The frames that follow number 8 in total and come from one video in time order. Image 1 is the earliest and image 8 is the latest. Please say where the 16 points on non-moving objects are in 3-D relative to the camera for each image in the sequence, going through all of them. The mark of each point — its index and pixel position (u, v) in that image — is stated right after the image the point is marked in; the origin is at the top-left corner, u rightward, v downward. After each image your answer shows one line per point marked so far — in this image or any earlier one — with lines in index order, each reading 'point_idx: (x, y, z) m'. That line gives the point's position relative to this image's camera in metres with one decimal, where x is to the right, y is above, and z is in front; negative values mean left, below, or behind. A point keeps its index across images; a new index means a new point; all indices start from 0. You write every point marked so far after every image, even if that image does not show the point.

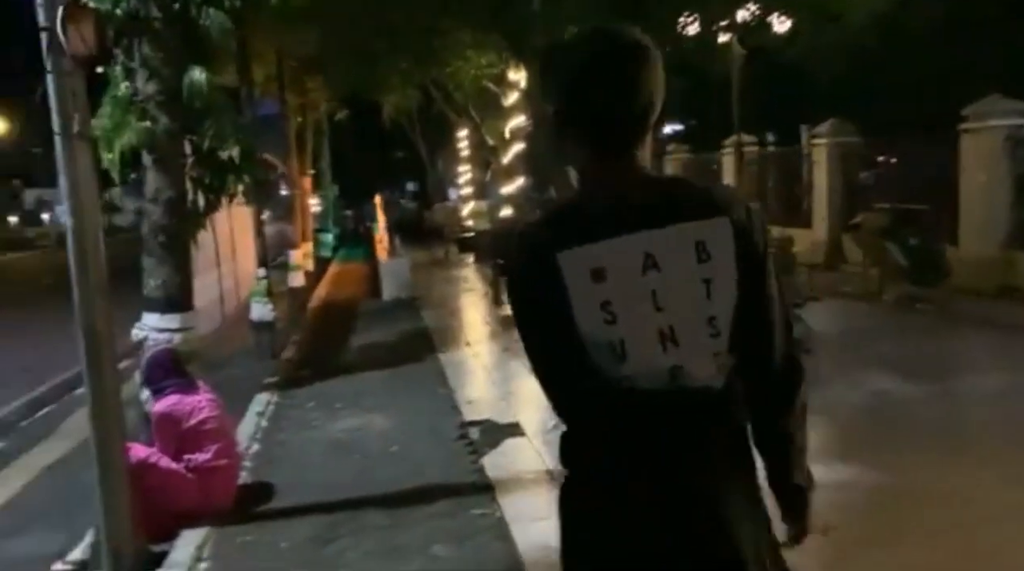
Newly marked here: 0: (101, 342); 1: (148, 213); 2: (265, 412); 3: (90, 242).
0: (-2.3, -0.3, +5.3) m
1: (-3.2, +0.6, +8.2) m
2: (-2.2, -1.1, +8.1) m
3: (-2.4, +0.2, +5.3) m
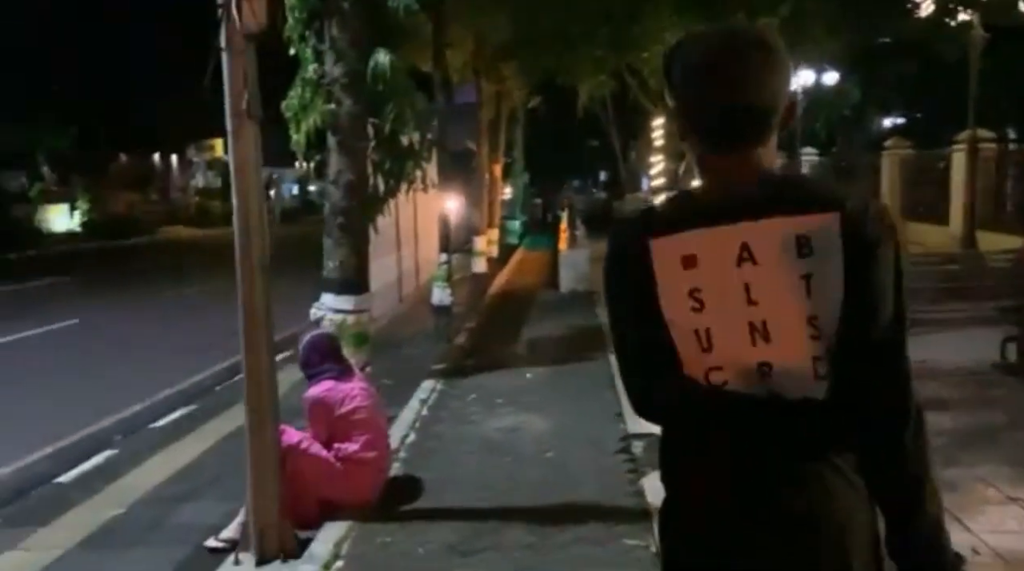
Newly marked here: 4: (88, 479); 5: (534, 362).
0: (-1.4, -0.2, +5.2) m
1: (-1.6, +0.8, +8.2) m
2: (-0.7, -1.0, +7.9) m
3: (-1.4, +0.4, +5.2) m
4: (-3.5, -1.6, +7.8) m
5: (+0.2, -0.8, +9.6) m
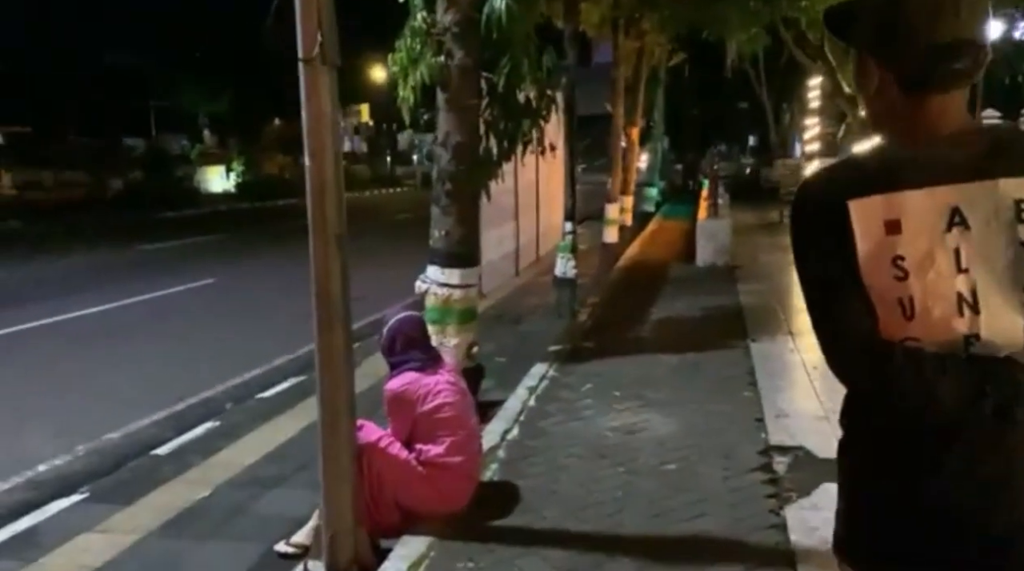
0: (-0.9, -0.1, +4.5) m
1: (-0.6, +1.0, +7.4) m
2: (+0.2, -0.8, +7.1) m
3: (-0.9, +0.5, +4.4) m
4: (-2.6, -1.3, +7.4) m
5: (+1.4, -0.6, +8.6) m
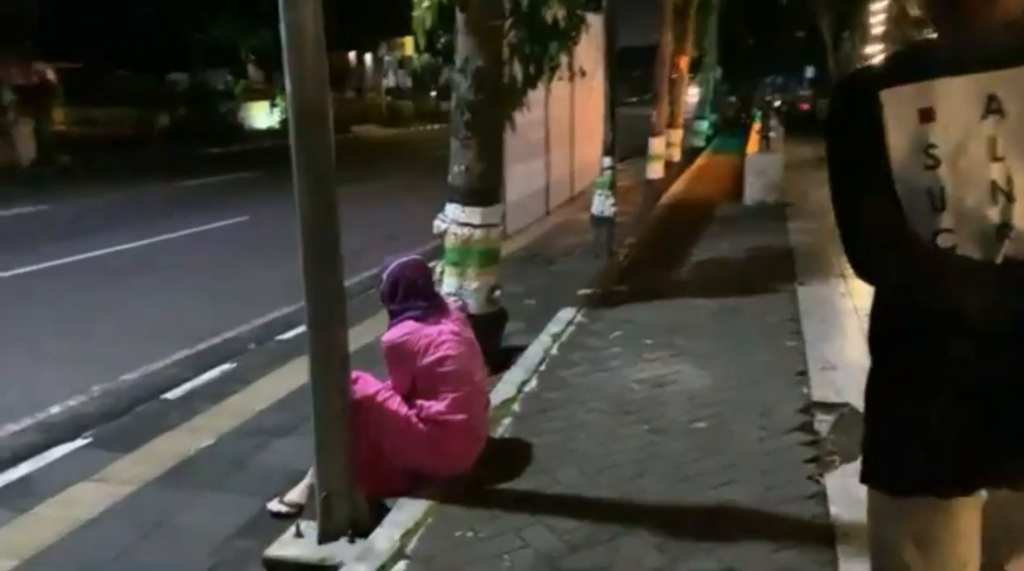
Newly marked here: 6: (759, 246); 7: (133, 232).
0: (-0.8, +0.2, +4.1) m
1: (-0.4, +1.5, +6.8) m
2: (+0.3, -0.3, +6.6) m
3: (-0.8, +0.7, +3.9) m
4: (-2.4, -0.8, +7.1) m
5: (+1.6, -0.1, +8.0) m
6: (+2.8, +0.4, +10.6) m
7: (-6.5, +0.9, +16.1) m
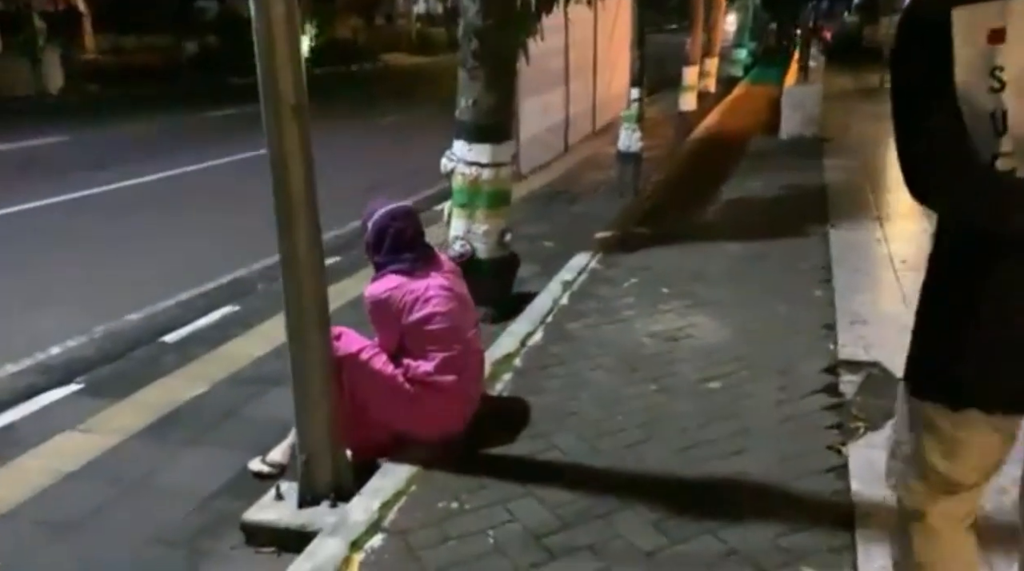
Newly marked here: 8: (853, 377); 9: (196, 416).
0: (-0.9, +0.4, +3.7) m
1: (-0.3, +1.9, +6.4) m
2: (+0.4, 0.0, +6.3) m
3: (-0.9, +0.9, +3.5) m
4: (-2.3, -0.4, +6.9) m
5: (+1.7, +0.4, +7.6) m
6: (+3.0, +1.1, +10.1) m
7: (-6.1, +2.0, +15.9) m
8: (+1.7, -0.5, +4.6) m
9: (-1.8, -0.7, +5.4) m
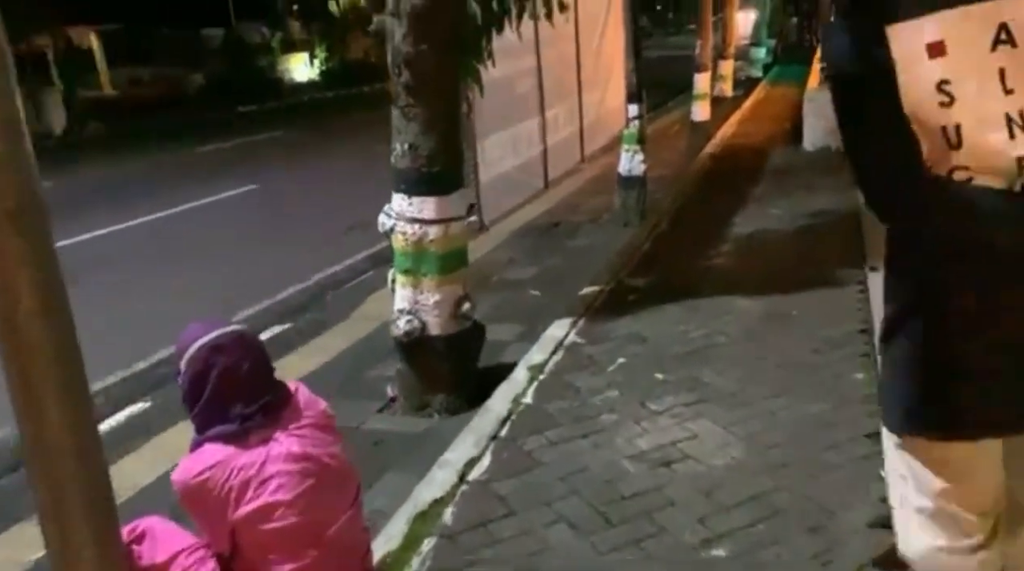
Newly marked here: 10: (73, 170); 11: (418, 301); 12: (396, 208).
0: (-1.2, -0.1, +2.4) m
1: (-0.7, +1.4, +5.0) m
2: (+0.1, -0.4, +4.9) m
3: (-1.3, +0.4, +2.2) m
4: (-2.5, -1.0, +5.6) m
5: (+1.5, 0.0, +6.2) m
6: (+2.8, +0.7, +8.6) m
7: (-6.1, +1.2, +14.7) m
8: (+1.4, -0.8, +3.2) m
9: (-2.1, -1.3, +4.1) m
10: (-9.1, +2.4, +20.0) m
11: (-0.6, -0.1, +5.5) m
12: (-0.7, +0.4, +5.4) m
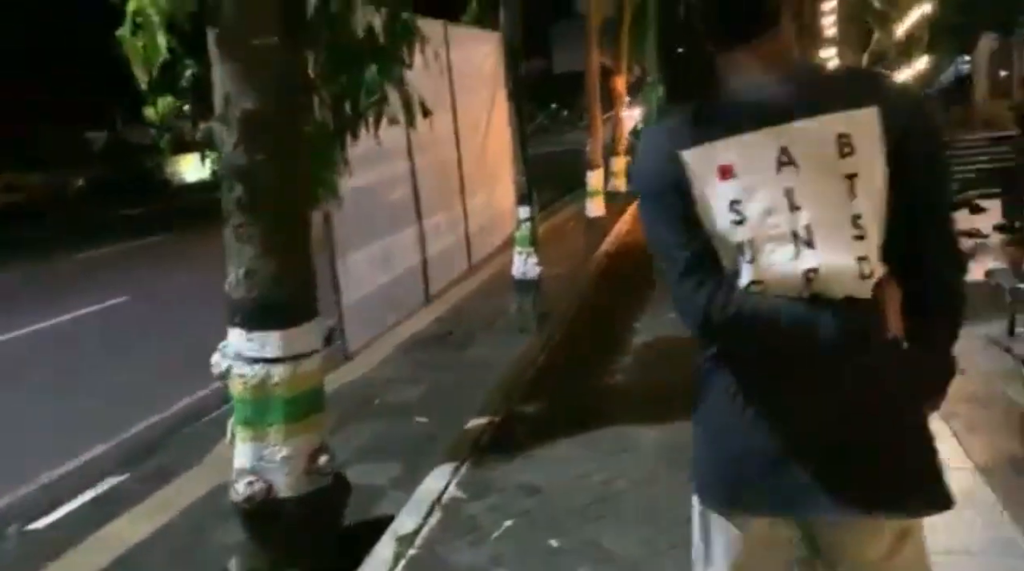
0: (-1.6, -0.6, +1.4) m
1: (-1.3, +0.7, +4.2) m
2: (-0.4, -1.1, +4.0) m
3: (-1.6, 0.0, +1.3) m
4: (-3.1, -1.8, +4.3) m
5: (+0.8, -0.7, +5.4) m
6: (+1.8, -0.2, +8.0) m
7: (-7.6, -0.7, +13.3) m
8: (+1.0, -1.3, +2.4) m
9: (-2.5, -2.0, +2.9) m
10: (-11.2, 0.0, +18.2) m
11: (-1.2, -0.8, +4.5) m
12: (-1.3, -0.3, +4.4) m
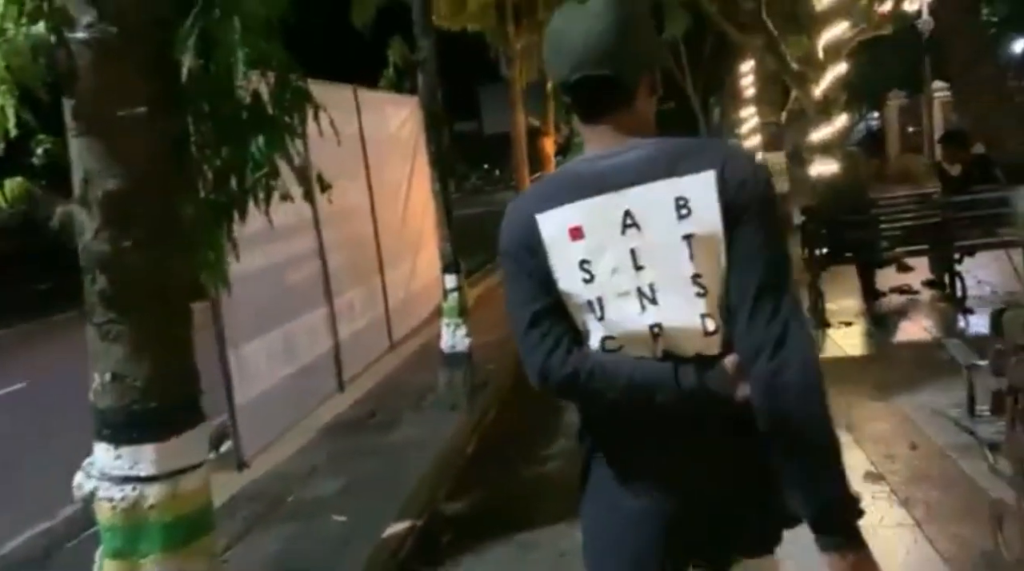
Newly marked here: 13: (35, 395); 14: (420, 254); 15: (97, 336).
0: (-1.7, -0.8, +0.7) m
1: (-1.7, +0.2, +3.6) m
2: (-0.7, -1.4, +3.3) m
3: (-1.8, -0.2, +0.6) m
4: (-3.4, -2.3, +3.5) m
5: (+0.4, -1.2, +4.9) m
6: (+1.2, -0.8, +7.6) m
7: (-8.5, -1.9, +12.1) m
8: (+0.8, -1.5, +1.8) m
9: (-2.7, -2.3, +2.1) m
10: (-12.5, -1.7, +16.9) m
11: (-1.5, -1.3, +3.8) m
12: (-1.7, -0.7, +3.8) m
13: (-6.2, -1.5, +13.0) m
14: (-1.0, +0.4, +11.6) m
15: (-1.6, -0.2, +3.6) m
